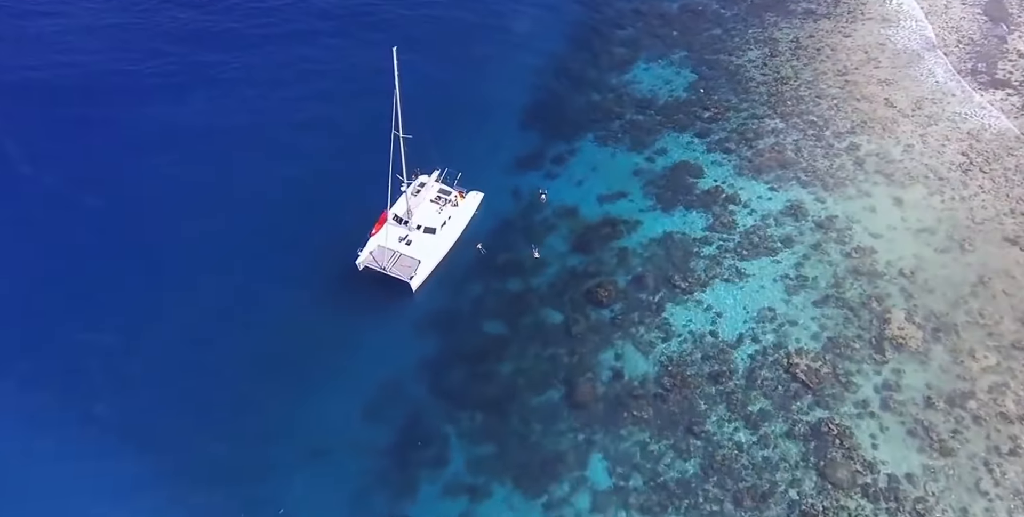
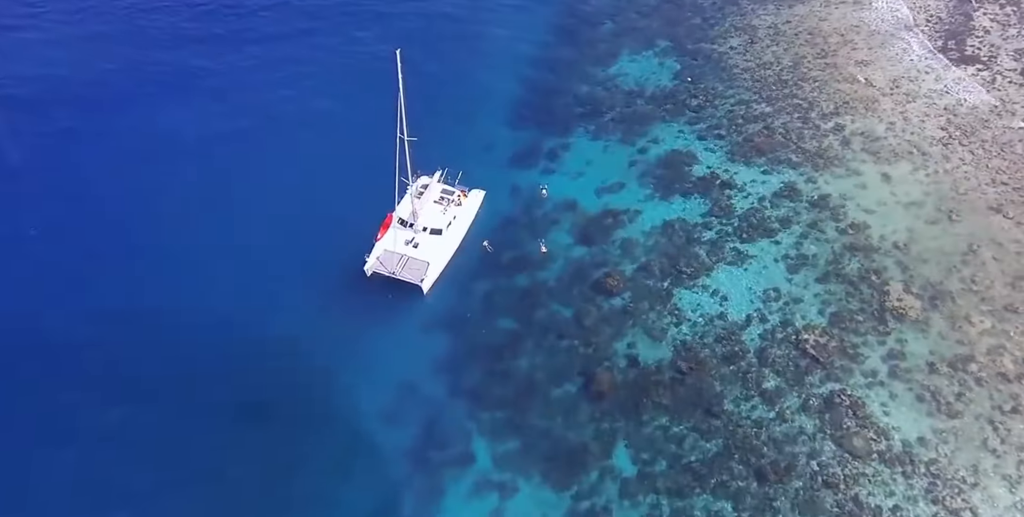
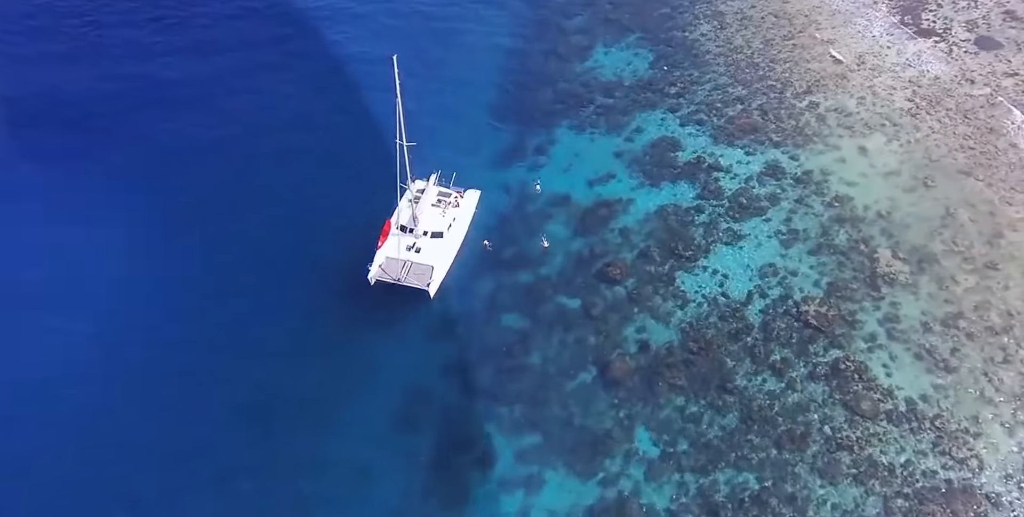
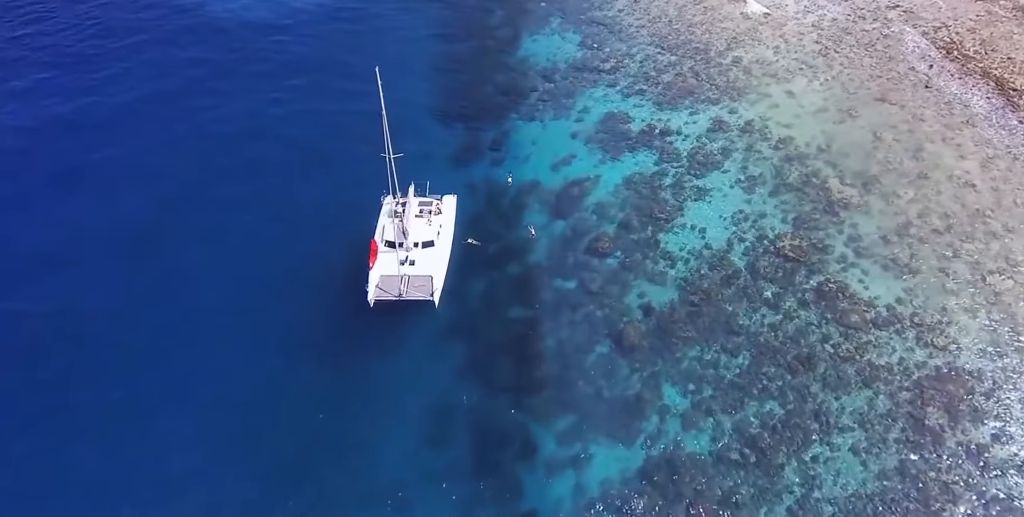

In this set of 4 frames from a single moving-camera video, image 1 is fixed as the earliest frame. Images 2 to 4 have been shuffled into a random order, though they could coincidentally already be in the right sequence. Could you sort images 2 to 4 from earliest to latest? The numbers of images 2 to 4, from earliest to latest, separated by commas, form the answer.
2, 3, 4
